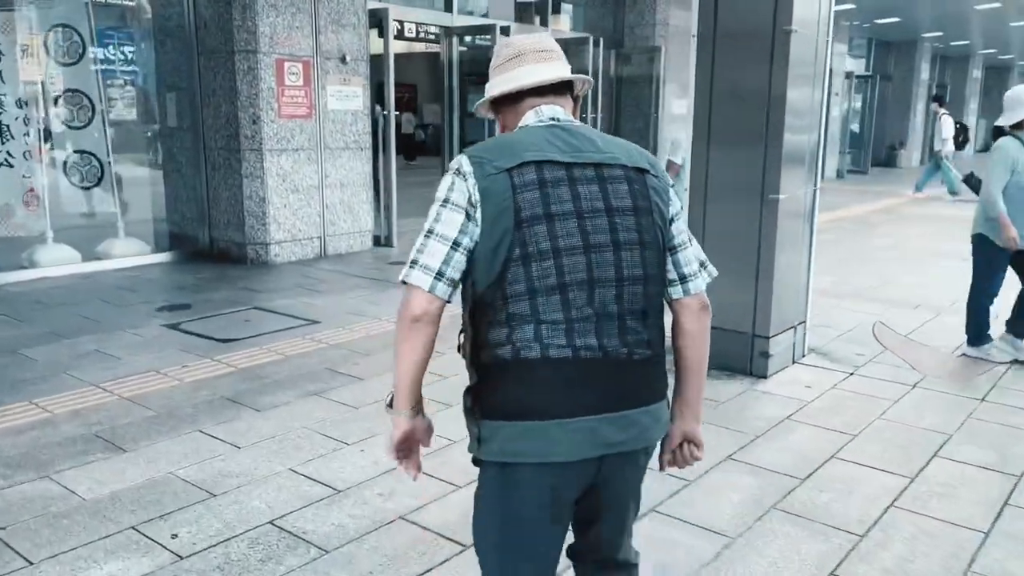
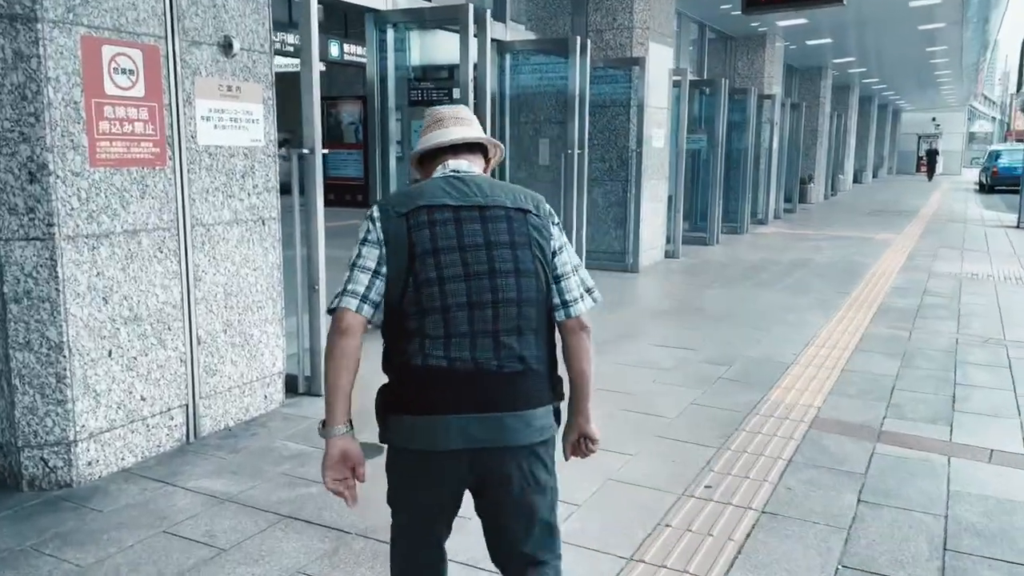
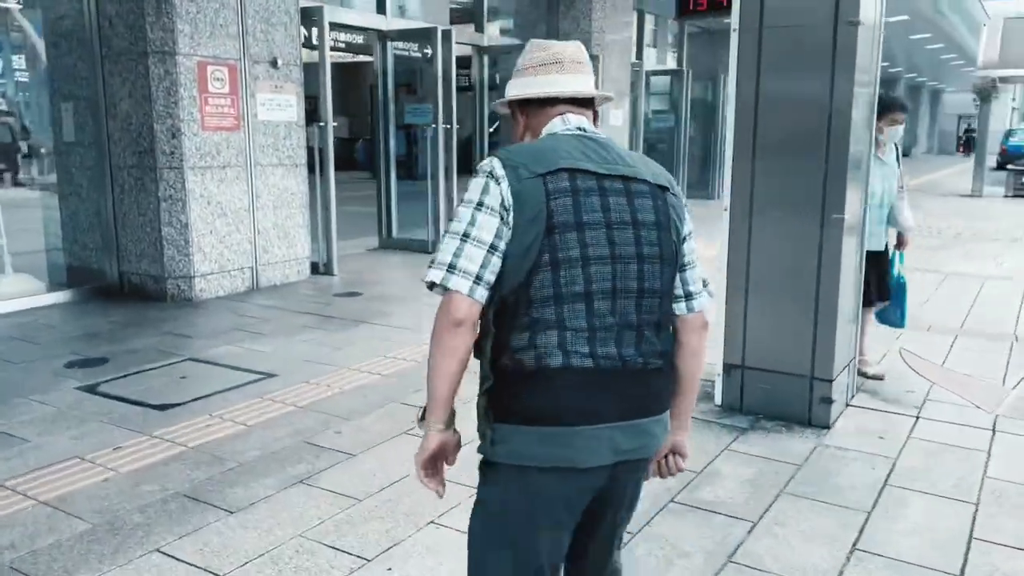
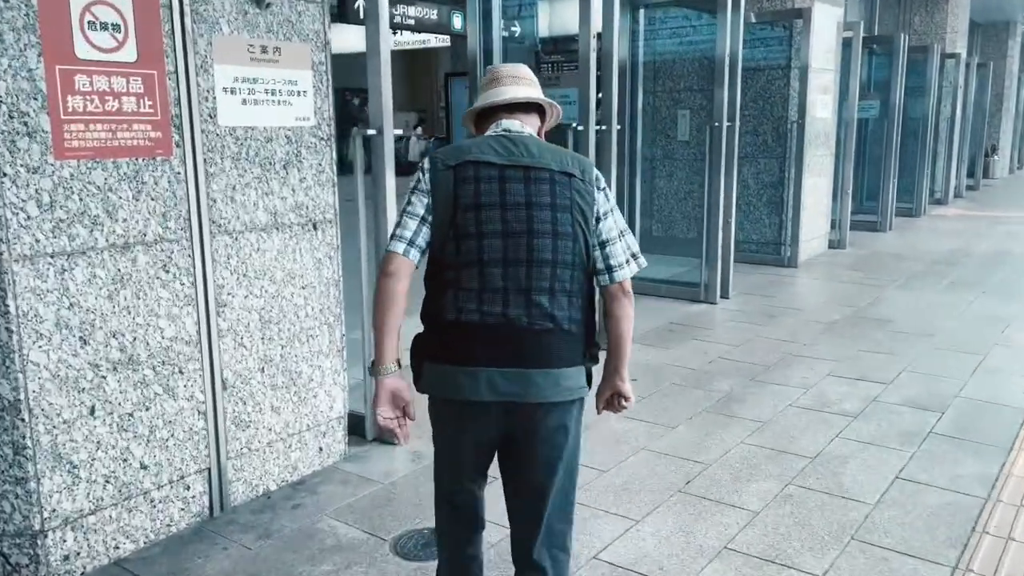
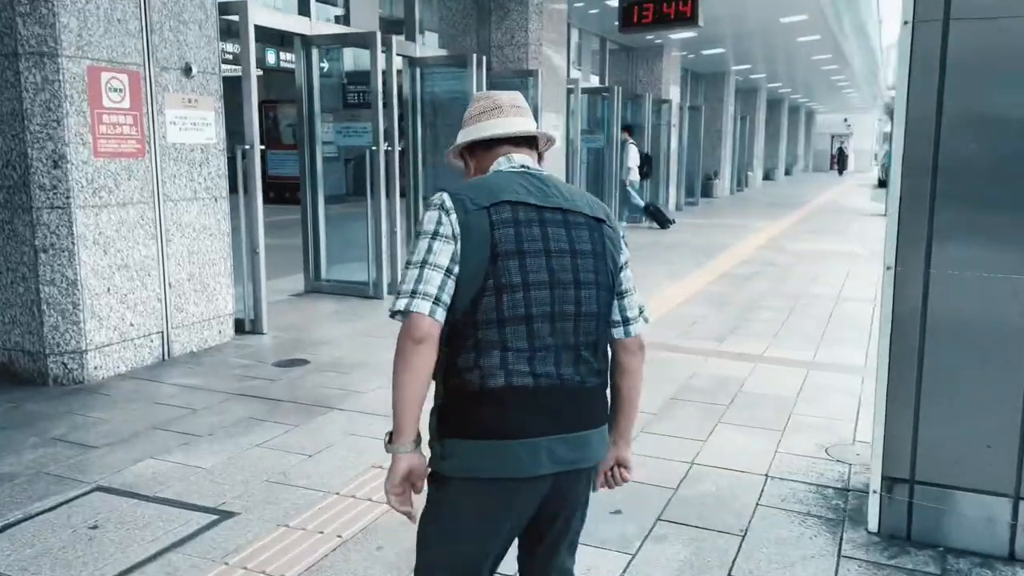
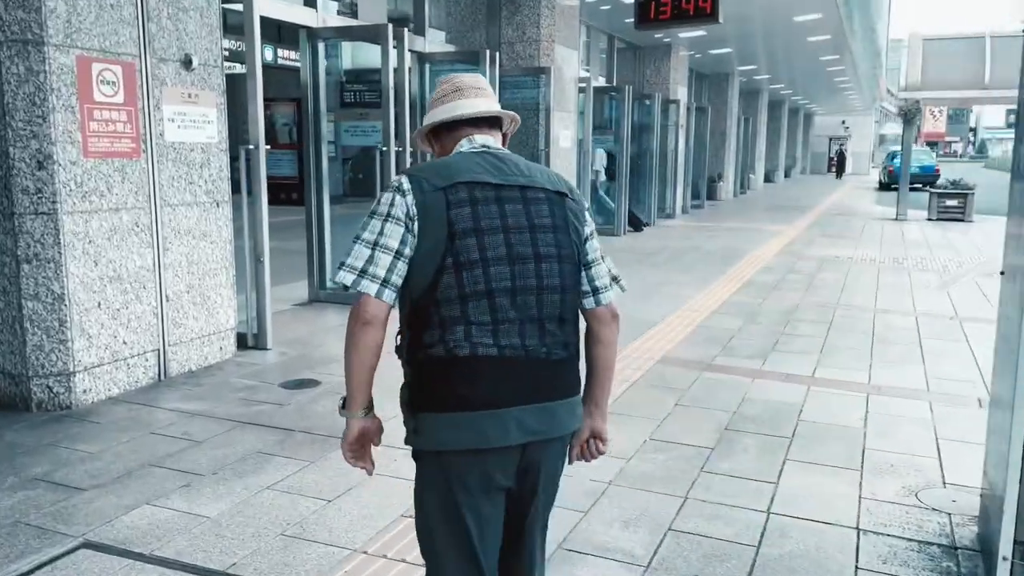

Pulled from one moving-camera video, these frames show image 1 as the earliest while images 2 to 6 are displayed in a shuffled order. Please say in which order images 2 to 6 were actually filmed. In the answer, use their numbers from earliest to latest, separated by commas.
3, 5, 6, 2, 4
